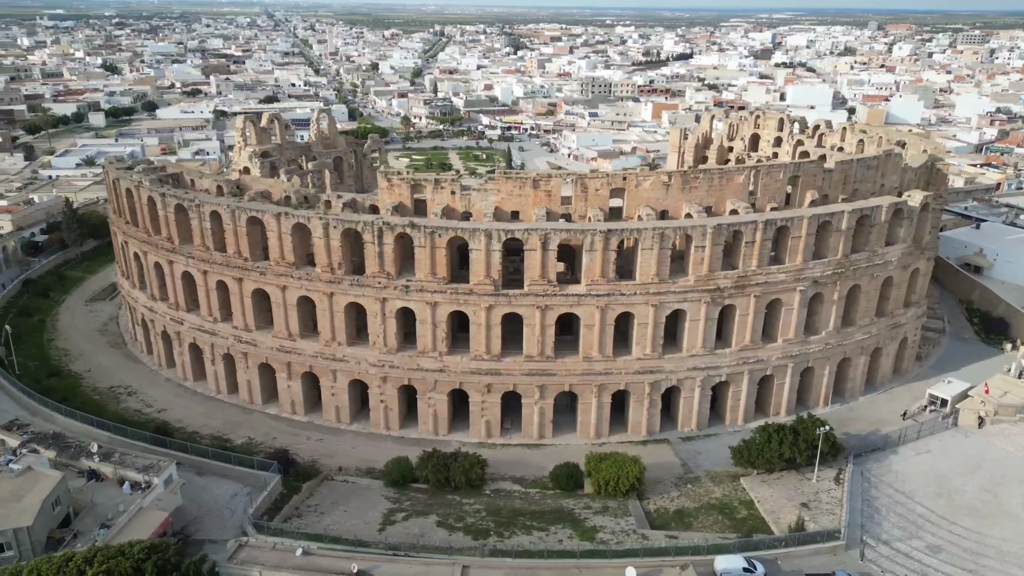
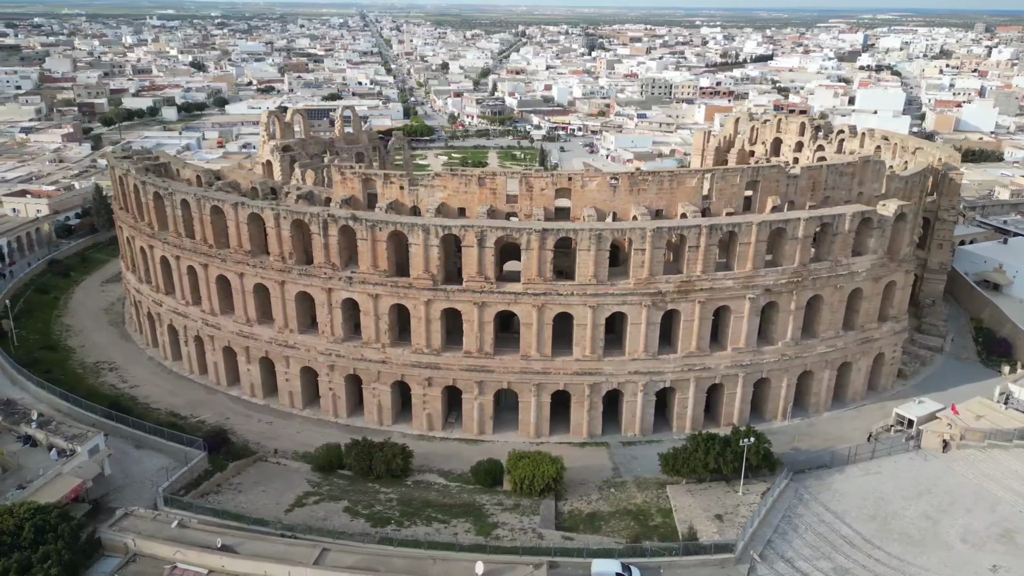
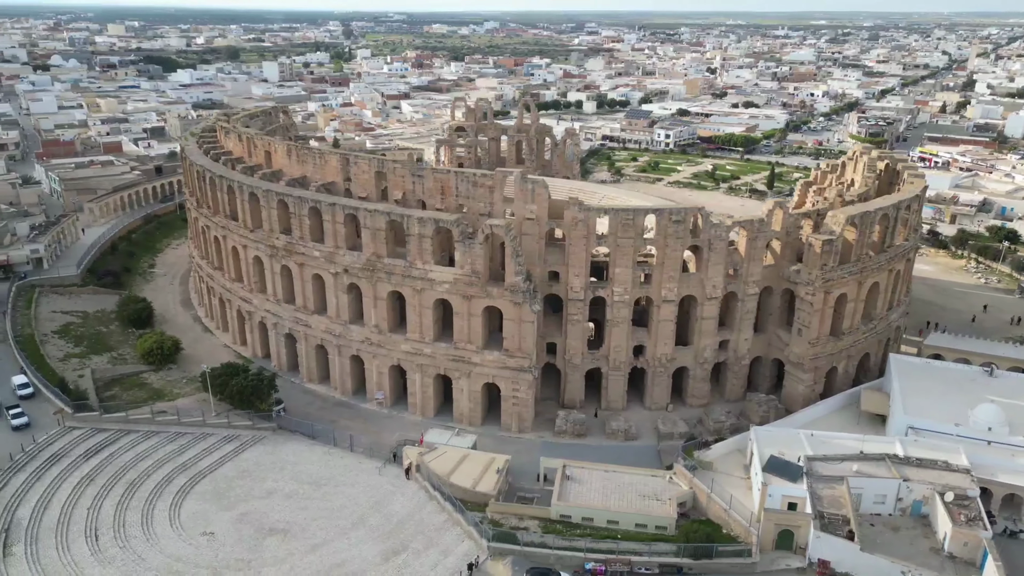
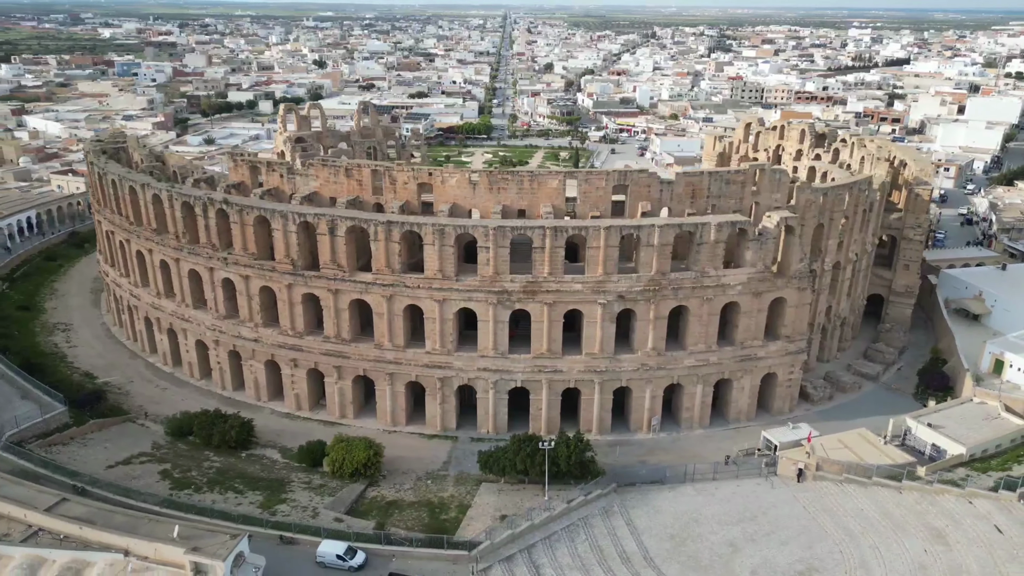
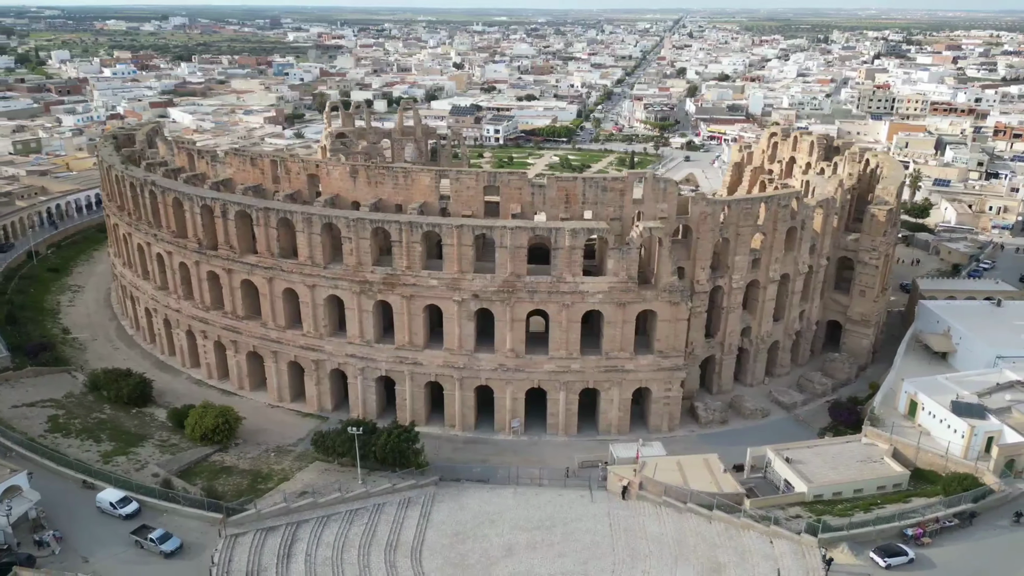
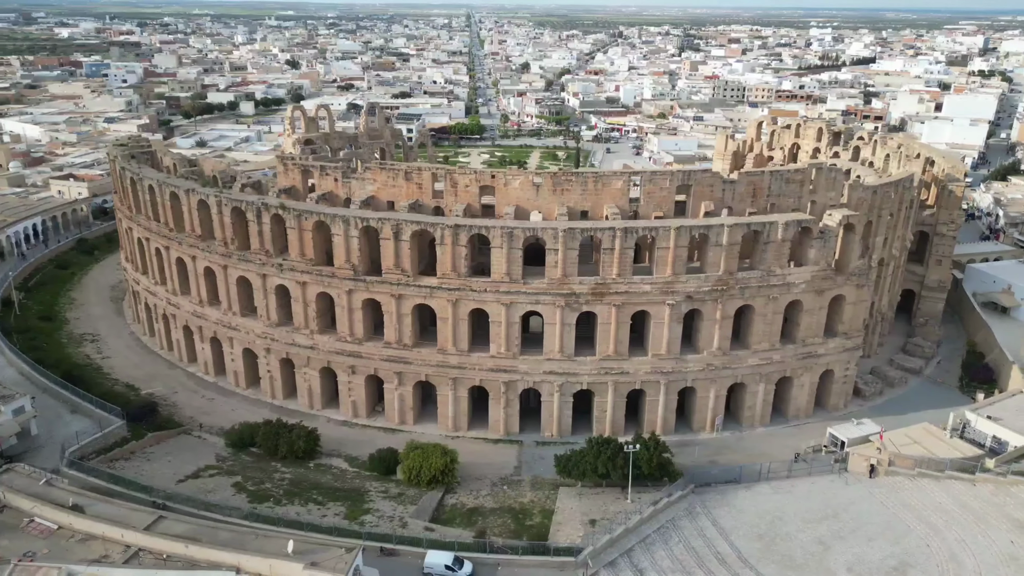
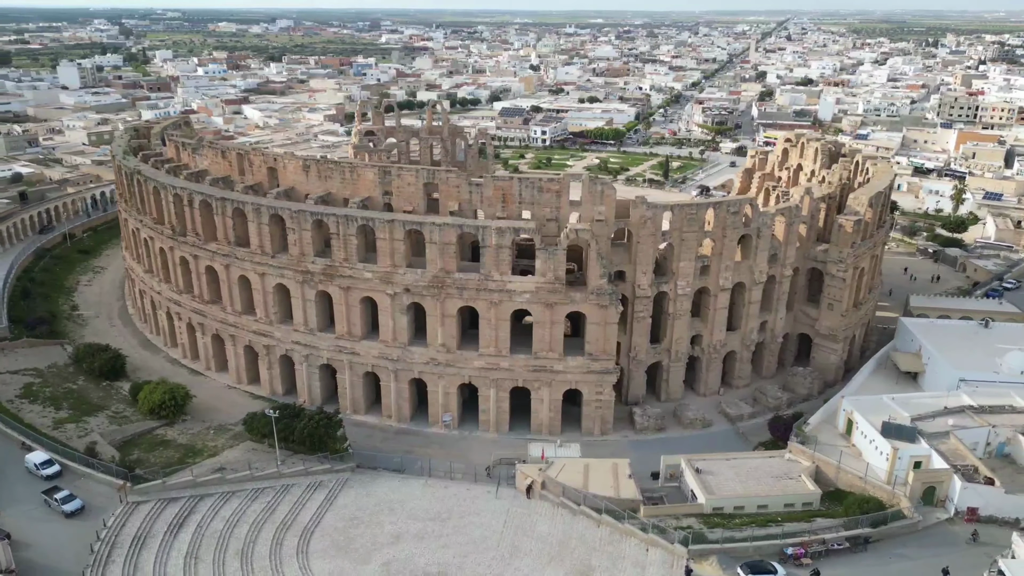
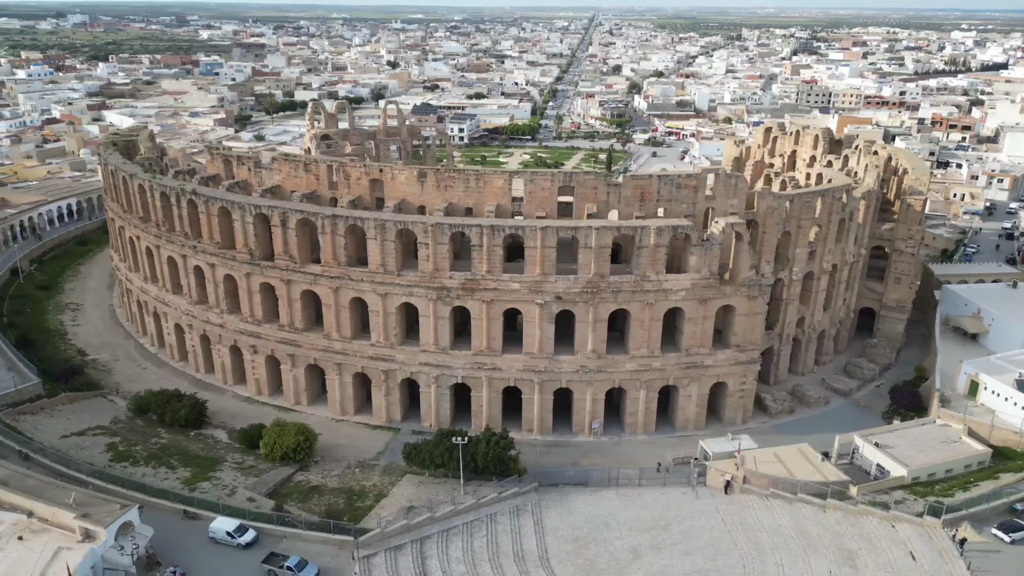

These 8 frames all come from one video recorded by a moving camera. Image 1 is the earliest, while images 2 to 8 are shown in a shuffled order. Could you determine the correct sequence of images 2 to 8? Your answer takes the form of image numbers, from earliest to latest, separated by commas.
2, 6, 4, 8, 5, 7, 3
